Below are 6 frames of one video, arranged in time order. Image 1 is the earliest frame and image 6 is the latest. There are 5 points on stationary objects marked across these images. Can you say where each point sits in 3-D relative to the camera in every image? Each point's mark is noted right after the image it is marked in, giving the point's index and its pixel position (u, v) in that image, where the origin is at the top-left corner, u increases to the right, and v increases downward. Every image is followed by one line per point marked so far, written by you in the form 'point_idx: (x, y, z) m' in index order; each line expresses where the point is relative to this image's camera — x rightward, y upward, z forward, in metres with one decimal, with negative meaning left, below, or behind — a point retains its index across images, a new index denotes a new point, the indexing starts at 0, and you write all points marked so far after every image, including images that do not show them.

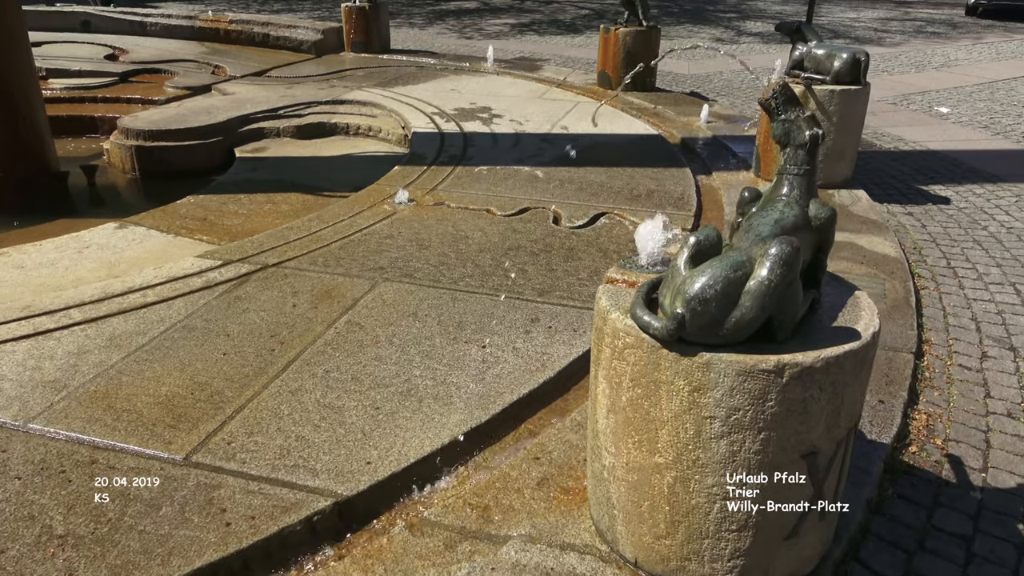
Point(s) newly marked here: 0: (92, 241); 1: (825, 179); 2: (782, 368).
0: (-3.2, +0.4, +5.8) m
1: (+2.6, +0.9, +6.2) m
2: (+0.7, -0.2, +1.9) m
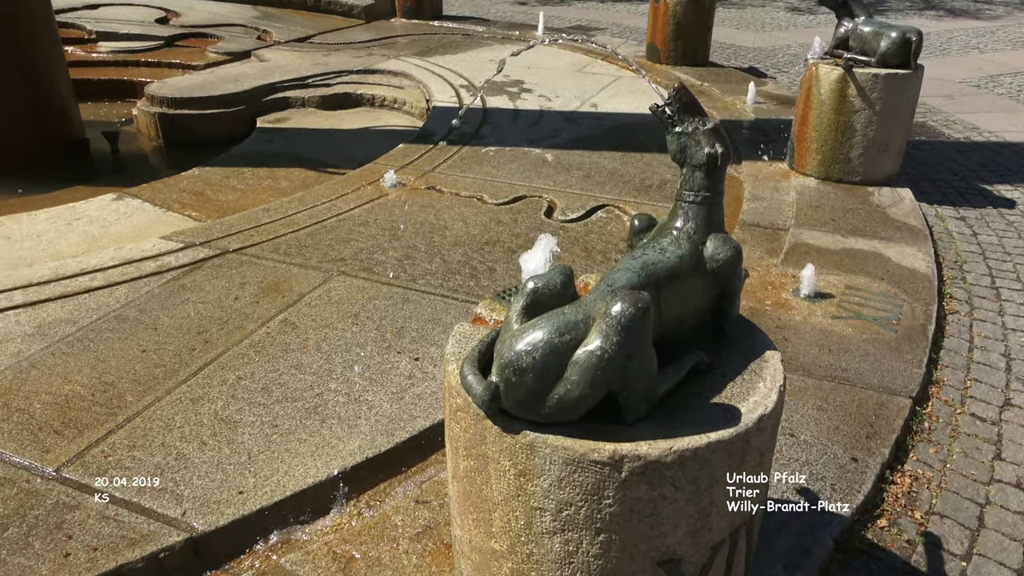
0: (-3.2, +0.6, +5.7) m
1: (+2.6, +0.8, +5.5) m
2: (+0.2, -0.3, +1.5) m
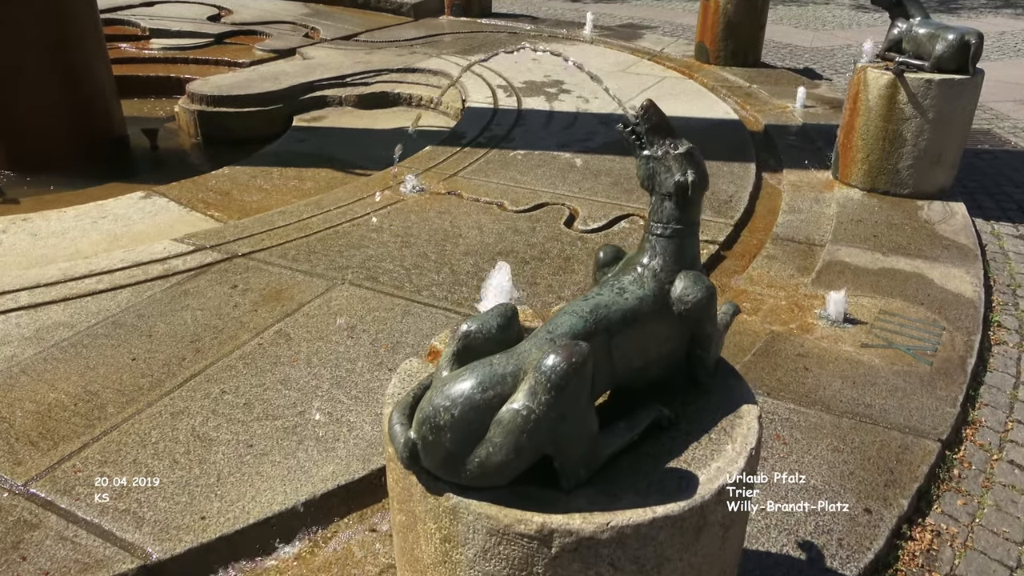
0: (-3.0, +0.6, +5.7) m
1: (+2.7, +0.7, +5.1) m
2: (+0.1, -0.4, +1.3) m
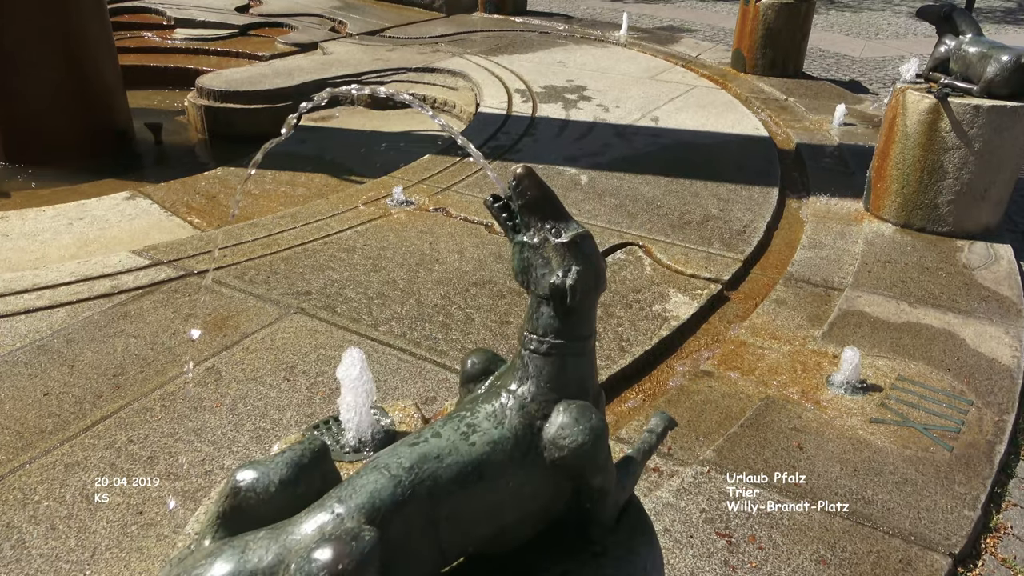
0: (-3.1, +0.6, +5.5) m
1: (+2.7, +0.4, +4.6) m
2: (-0.3, -0.6, +0.9) m
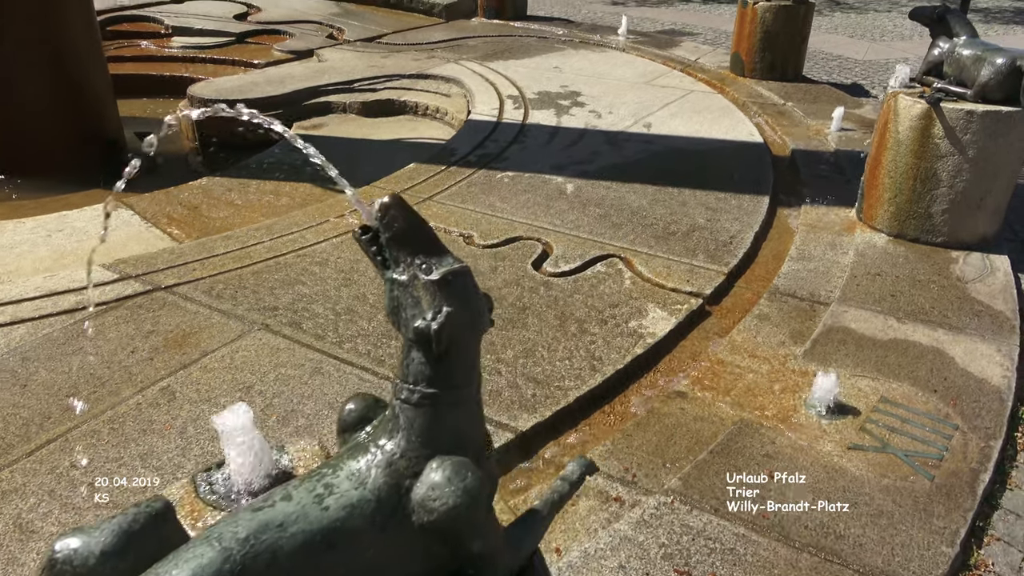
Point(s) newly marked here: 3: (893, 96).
0: (-3.2, +0.5, +5.4) m
1: (+2.5, +0.3, +4.4) m
2: (-0.4, -0.7, +0.8) m
3: (+2.2, +1.1, +4.5) m
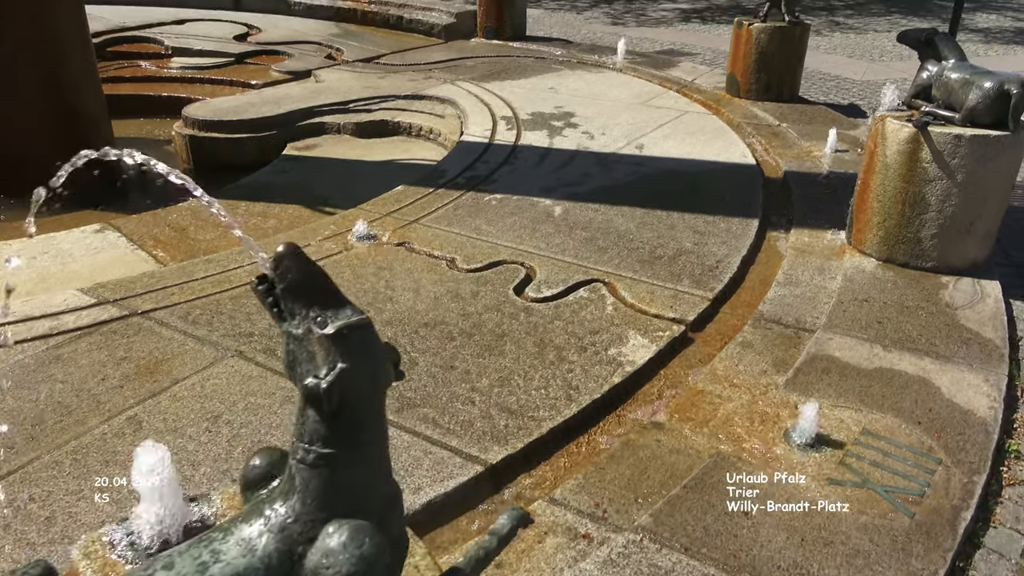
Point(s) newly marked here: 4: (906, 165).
0: (-3.3, +0.3, +5.4) m
1: (+2.4, +0.2, +4.3) m
2: (-0.6, -0.8, +0.7) m
3: (+2.1, +1.0, +4.4) m
4: (+2.2, +0.7, +4.2) m
